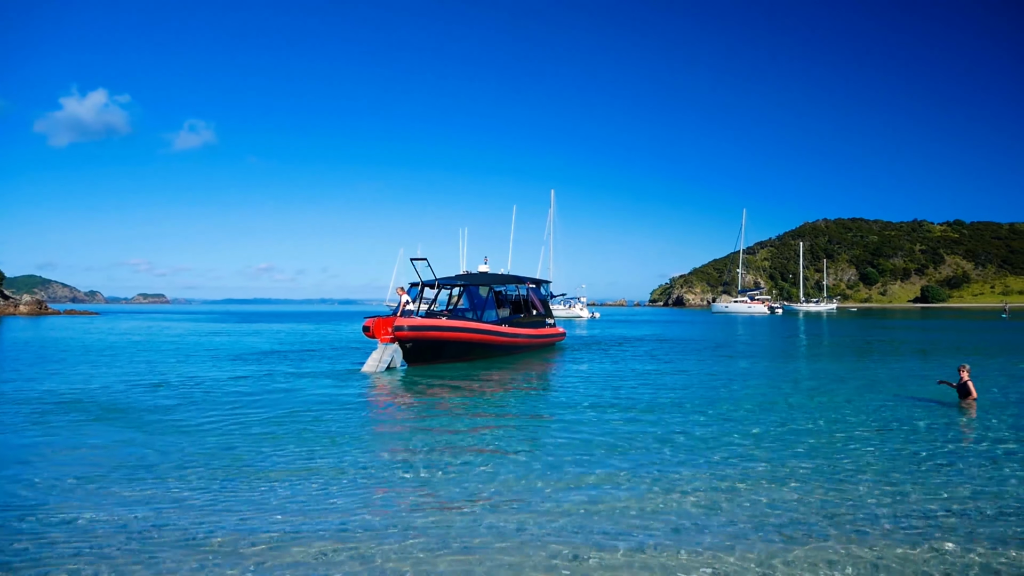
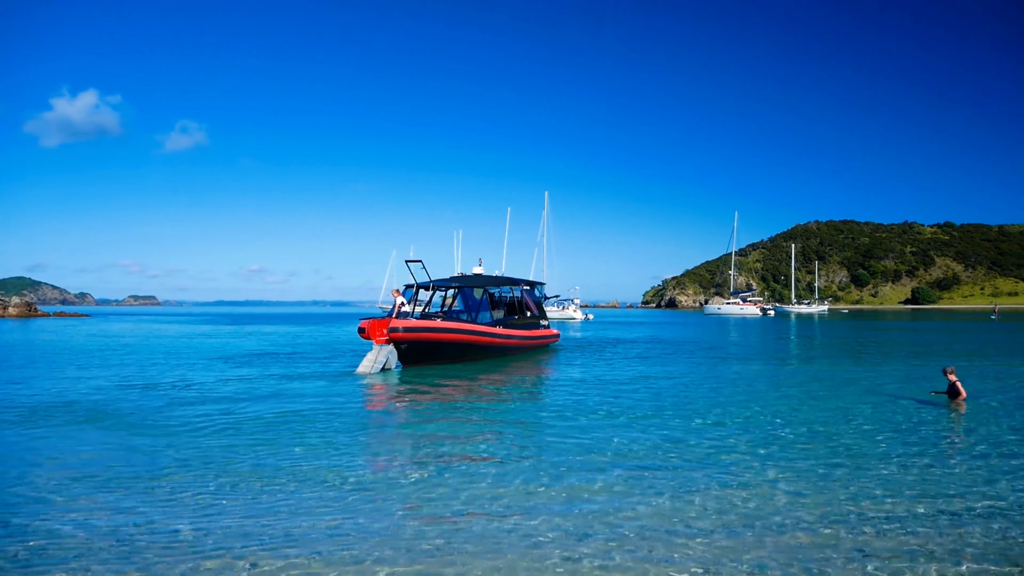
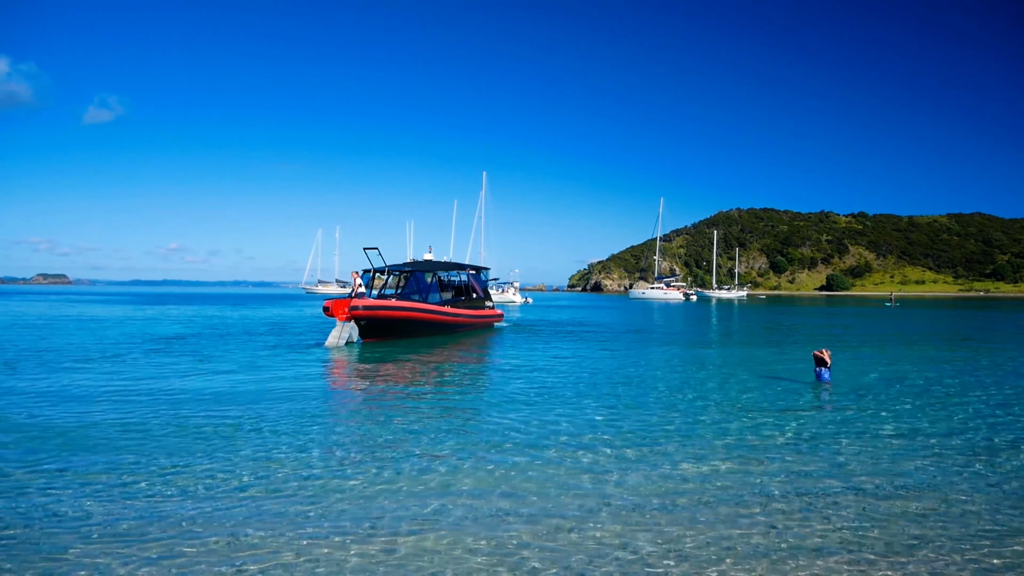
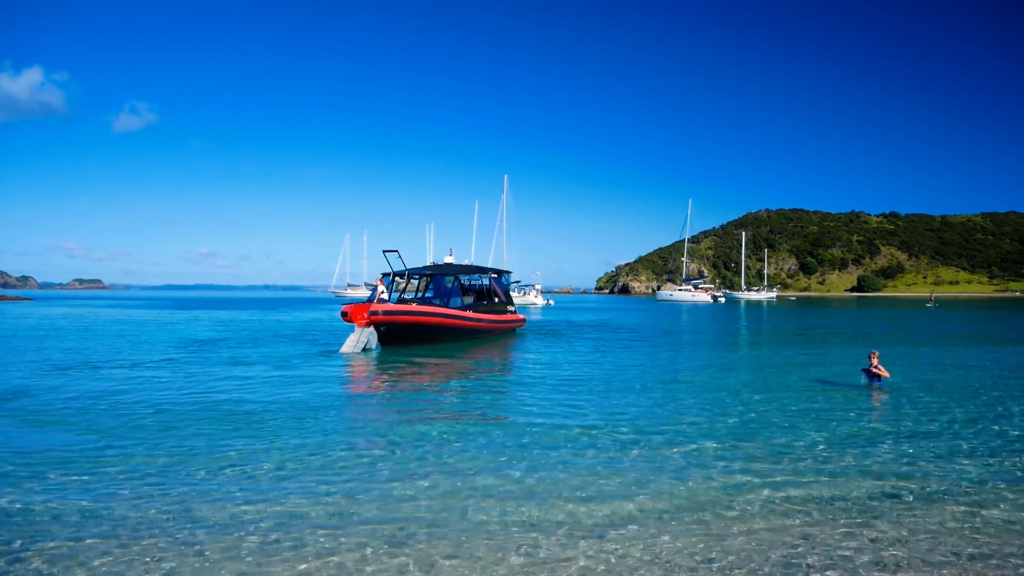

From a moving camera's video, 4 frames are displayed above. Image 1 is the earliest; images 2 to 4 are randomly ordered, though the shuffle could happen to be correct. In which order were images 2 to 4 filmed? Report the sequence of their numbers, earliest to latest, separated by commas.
2, 4, 3
